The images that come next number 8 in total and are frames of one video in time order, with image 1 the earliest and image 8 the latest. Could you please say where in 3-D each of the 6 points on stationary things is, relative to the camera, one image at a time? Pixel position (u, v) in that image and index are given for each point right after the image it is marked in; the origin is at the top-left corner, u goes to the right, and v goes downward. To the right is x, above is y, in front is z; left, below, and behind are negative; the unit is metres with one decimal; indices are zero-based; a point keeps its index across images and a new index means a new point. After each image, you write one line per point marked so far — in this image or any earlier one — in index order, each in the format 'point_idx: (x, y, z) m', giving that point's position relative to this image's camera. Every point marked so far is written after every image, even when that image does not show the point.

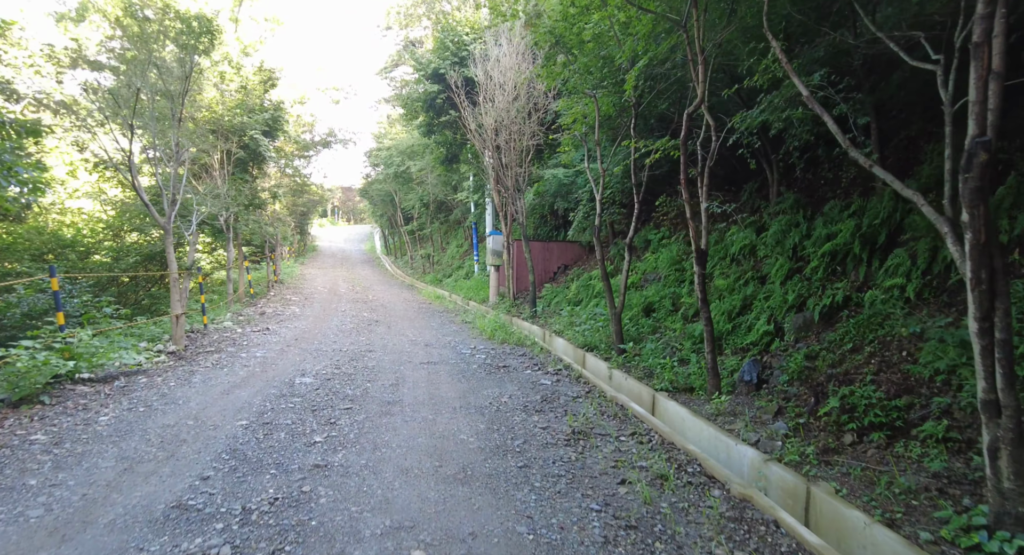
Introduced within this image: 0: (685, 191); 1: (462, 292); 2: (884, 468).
0: (+1.6, +0.8, +4.8) m
1: (-1.5, -0.4, +16.0) m
2: (+2.2, -1.2, +3.3) m
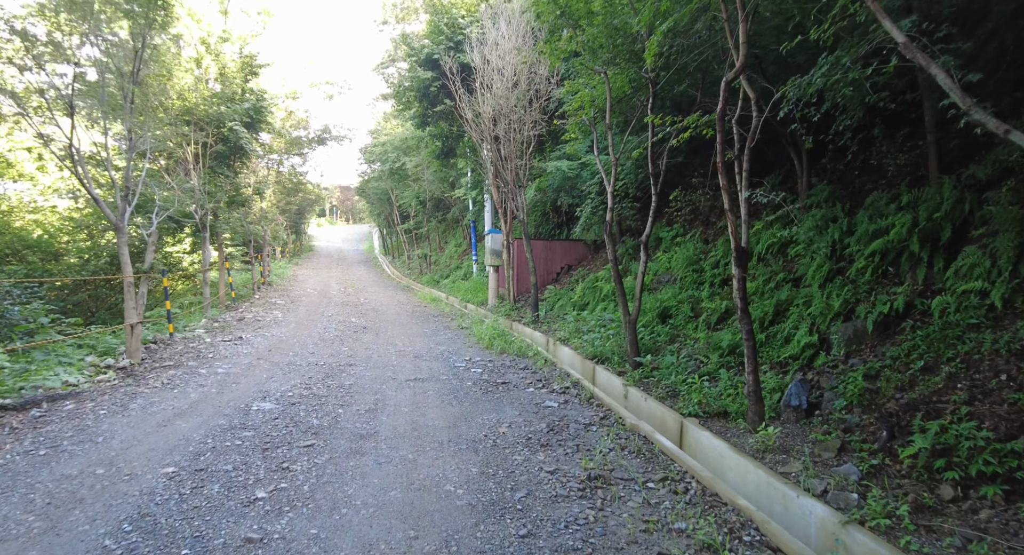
0: (+1.6, +0.7, +4.0) m
1: (-1.5, -0.4, +15.2) m
2: (+2.2, -1.2, +2.4) m
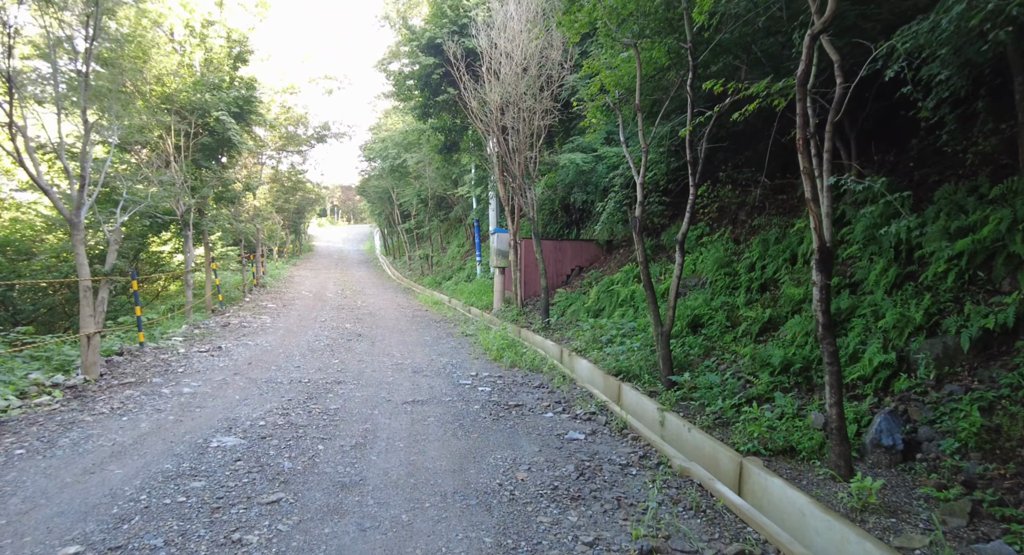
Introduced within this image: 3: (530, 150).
0: (+1.7, +0.7, +3.2) m
1: (-1.3, -0.5, +14.4) m
2: (+2.4, -1.2, +1.6) m
3: (+0.3, +2.3, +9.8) m
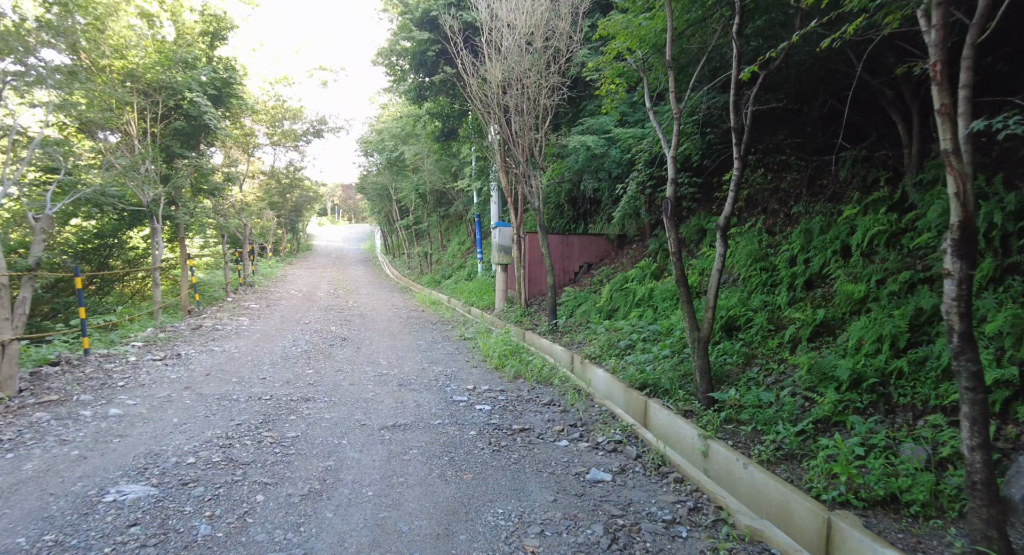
0: (+1.7, +0.8, +2.2) m
1: (-1.2, -0.5, +13.4) m
2: (+2.4, -1.2, +0.6) m
3: (+0.4, +2.4, +8.8) m
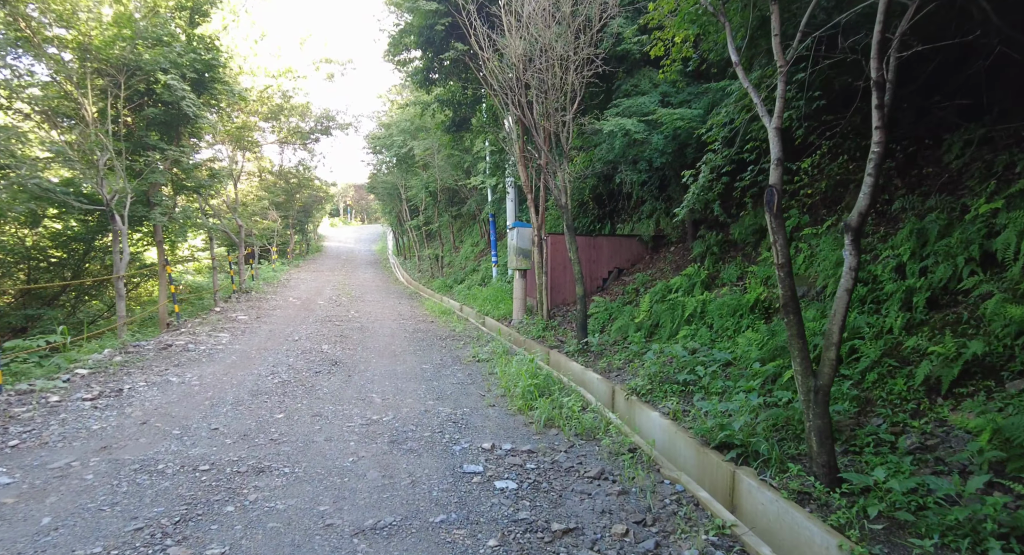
0: (+1.9, +0.6, +0.8) m
1: (-0.8, -0.6, +12.1) m
2: (+2.5, -1.3, -0.8) m
3: (+0.7, +2.2, +7.5) m
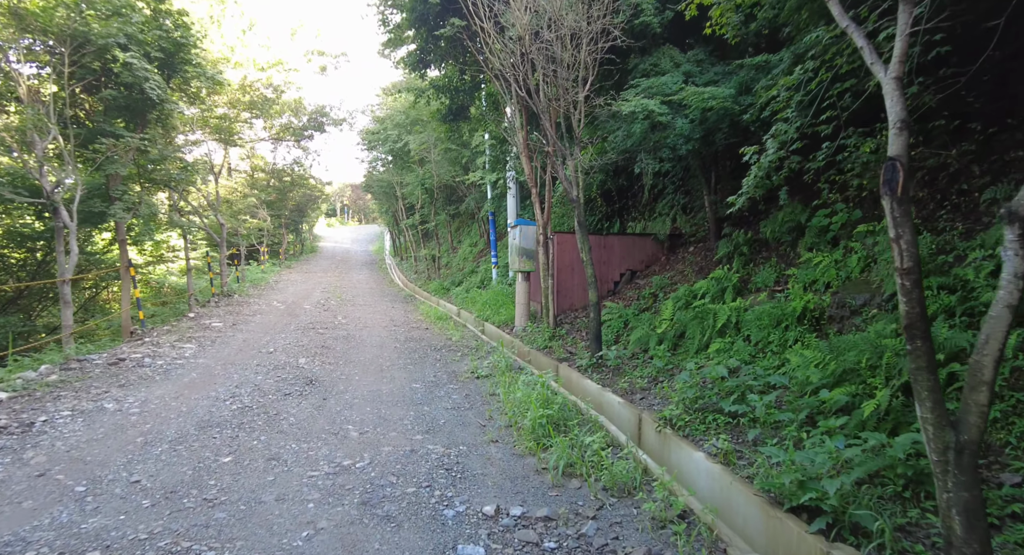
0: (+1.9, +0.6, -0.1) m
1: (-0.8, -0.6, +11.2) m
2: (+2.6, -1.3, -1.7) m
3: (+0.7, +2.2, +6.6) m
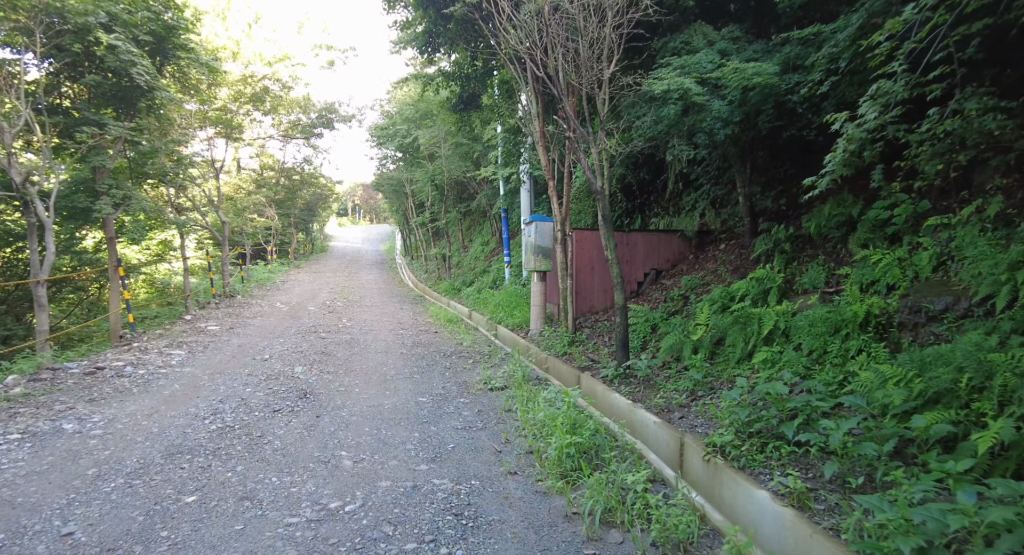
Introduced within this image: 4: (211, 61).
0: (+2.0, +0.6, -0.8) m
1: (-0.5, -0.6, +10.6) m
2: (+2.6, -1.4, -2.4) m
3: (+0.9, +2.2, +5.9) m
4: (-4.6, +3.3, +8.3) m
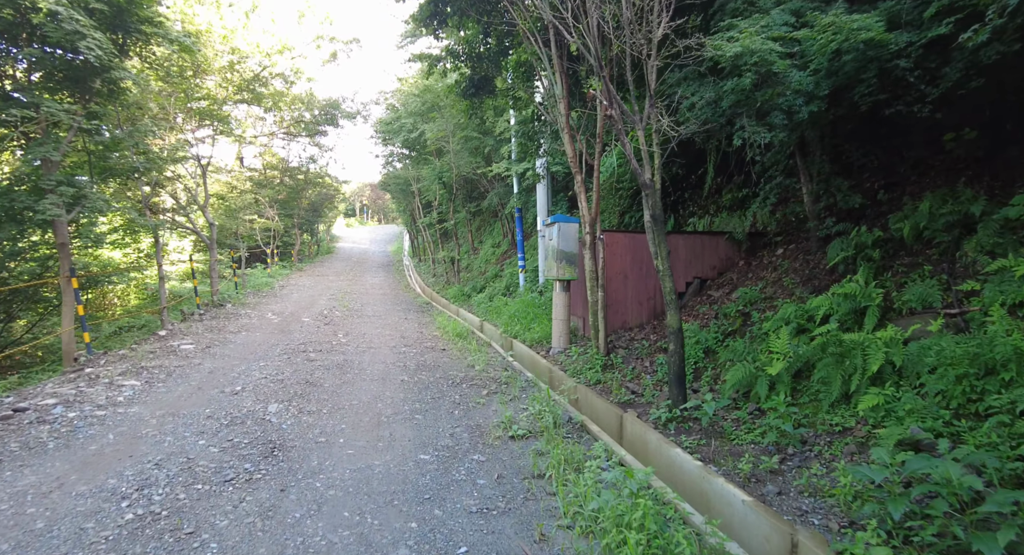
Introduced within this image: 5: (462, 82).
0: (+2.1, +0.4, -2.0) m
1: (-0.2, -0.8, +9.4) m
2: (+2.7, -1.5, -3.6) m
3: (+1.1, +2.1, +4.7) m
4: (-4.4, +3.2, +7.1) m
5: (-0.8, +3.1, +8.7) m
